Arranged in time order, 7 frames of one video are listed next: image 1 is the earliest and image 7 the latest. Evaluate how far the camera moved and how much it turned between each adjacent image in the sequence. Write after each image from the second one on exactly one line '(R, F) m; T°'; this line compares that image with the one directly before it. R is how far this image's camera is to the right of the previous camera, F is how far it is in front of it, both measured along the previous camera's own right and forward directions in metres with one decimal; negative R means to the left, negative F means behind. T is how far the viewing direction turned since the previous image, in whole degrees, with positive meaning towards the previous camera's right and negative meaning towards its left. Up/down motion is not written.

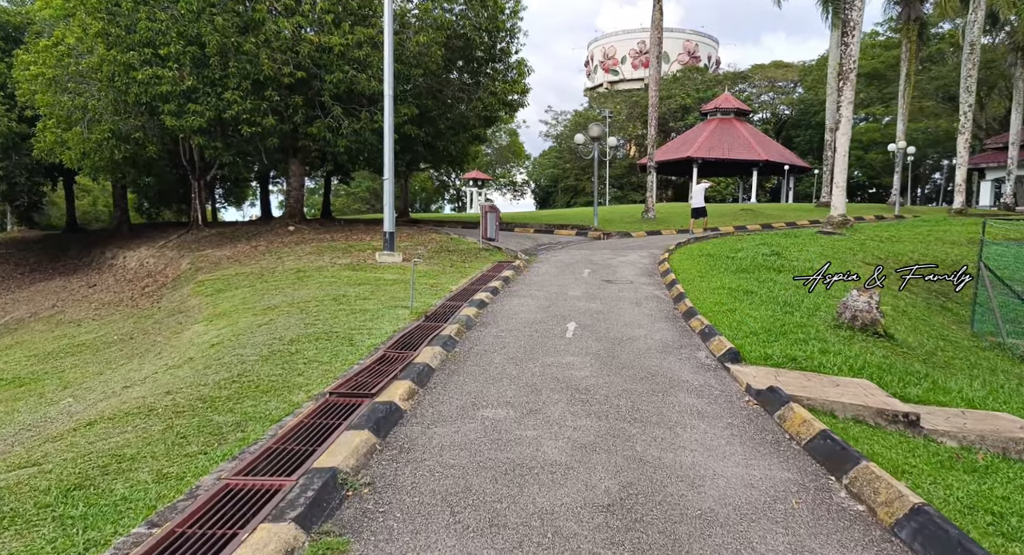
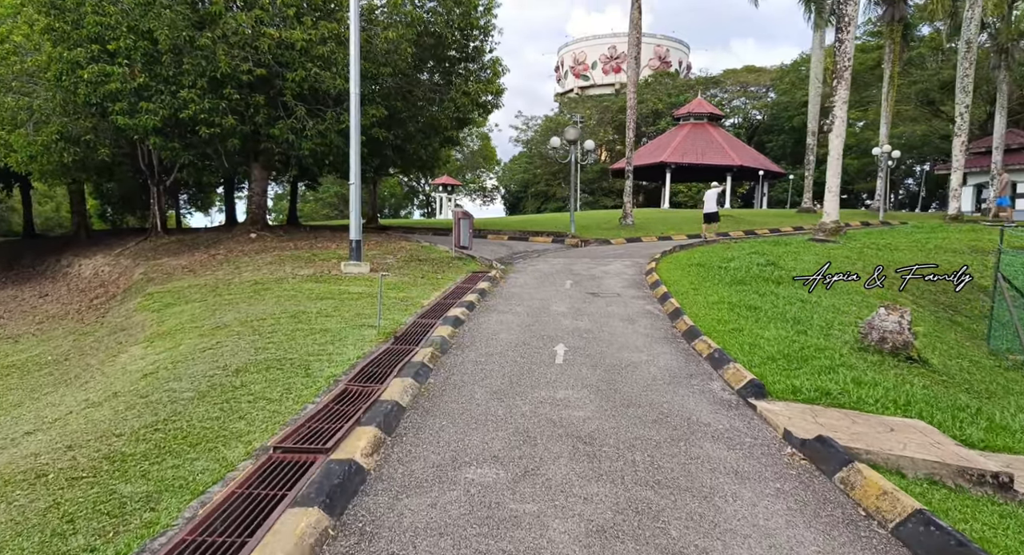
(-0.1, +1.0) m; +2°
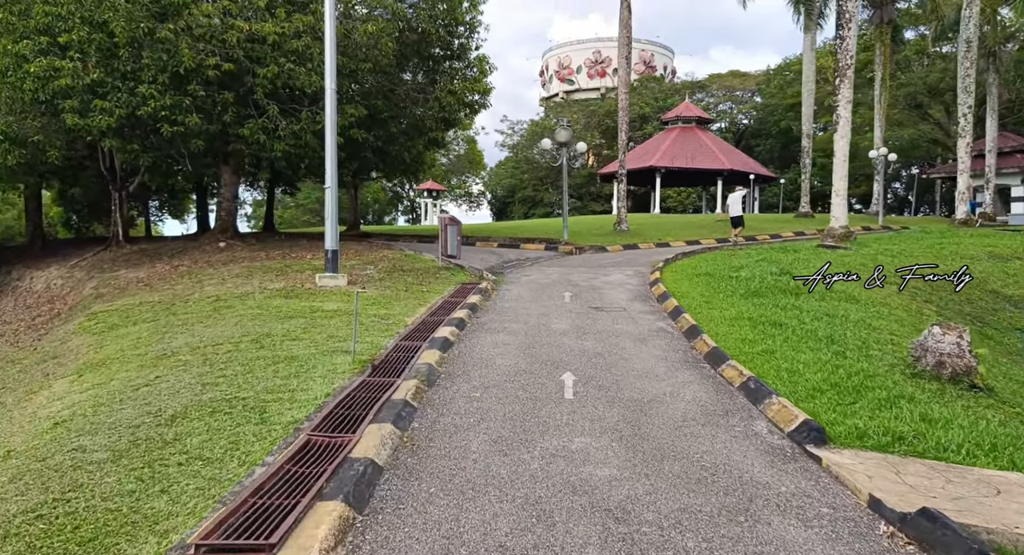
(-0.1, +1.1) m; +1°
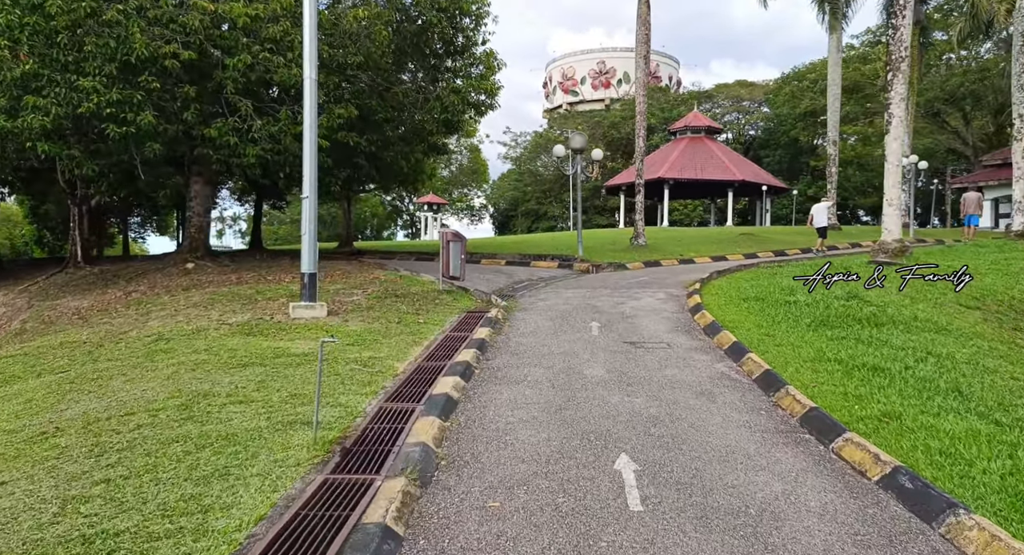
(-0.2, +1.9) m; 0°
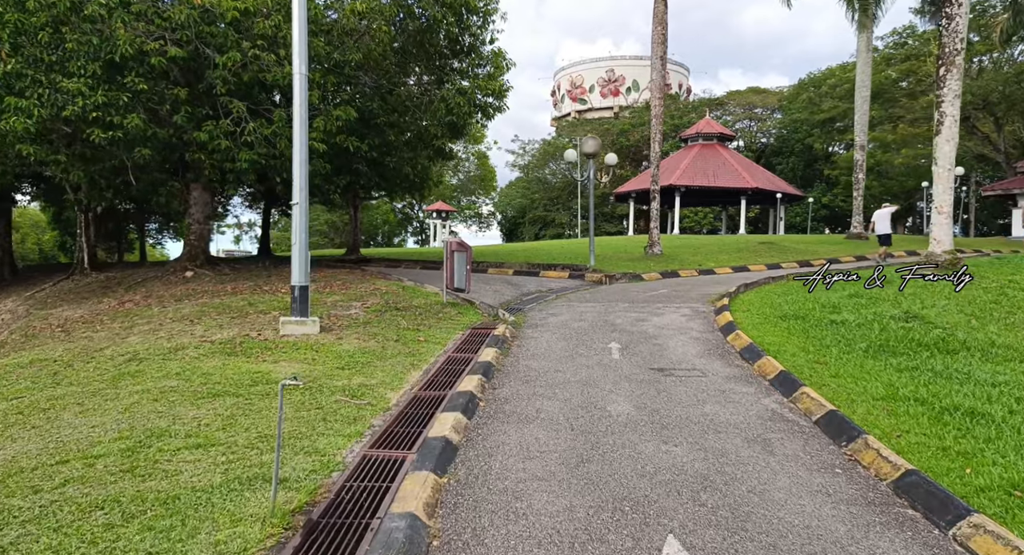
(0.0, +1.0) m; -1°
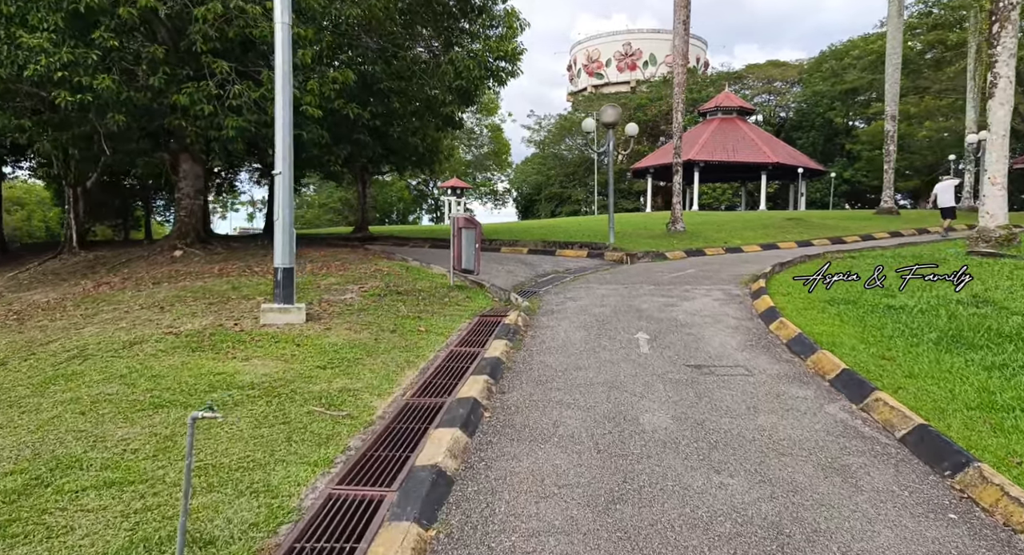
(0.0, +1.1) m; -1°
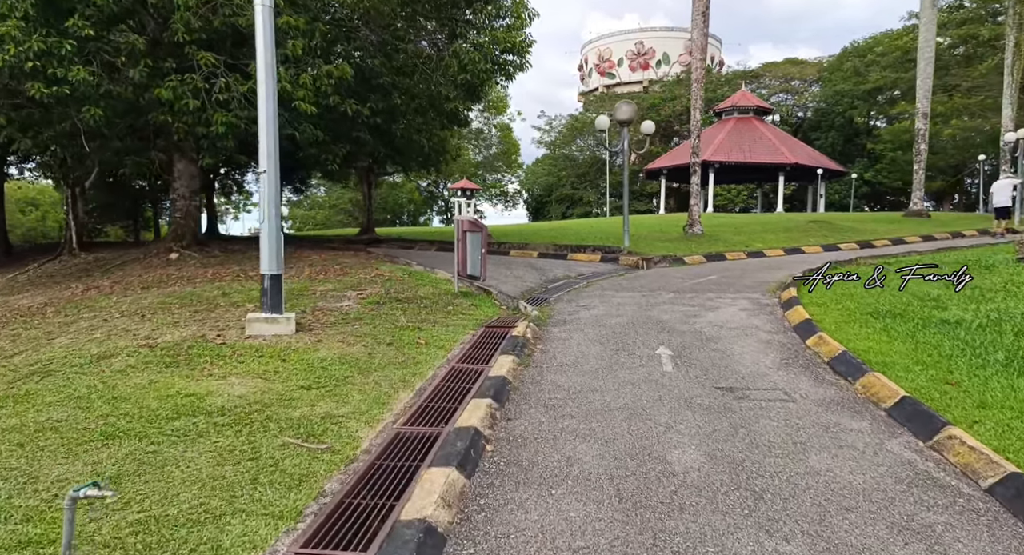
(0.0, +0.7) m; -1°
